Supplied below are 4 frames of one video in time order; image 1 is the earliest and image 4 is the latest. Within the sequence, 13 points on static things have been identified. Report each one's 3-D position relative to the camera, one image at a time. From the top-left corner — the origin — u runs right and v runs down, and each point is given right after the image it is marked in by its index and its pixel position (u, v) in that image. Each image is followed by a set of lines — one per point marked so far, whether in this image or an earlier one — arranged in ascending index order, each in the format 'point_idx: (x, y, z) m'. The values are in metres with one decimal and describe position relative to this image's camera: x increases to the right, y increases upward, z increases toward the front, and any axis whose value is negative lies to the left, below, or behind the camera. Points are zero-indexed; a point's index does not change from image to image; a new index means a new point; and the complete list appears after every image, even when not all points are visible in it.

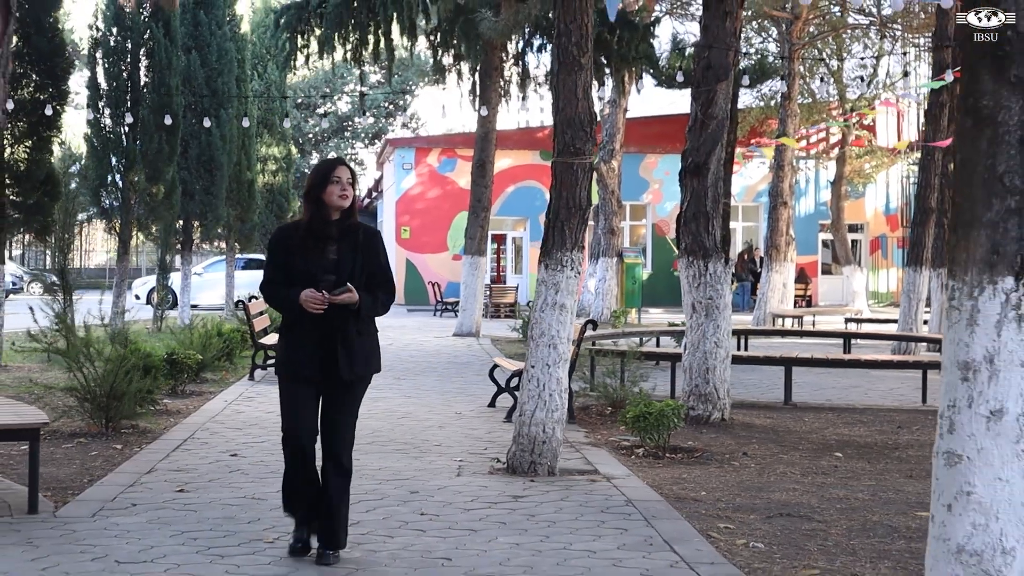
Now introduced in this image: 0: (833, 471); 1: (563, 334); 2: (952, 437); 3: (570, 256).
0: (+3.8, -2.2, +13.3) m
1: (+0.6, -0.5, +12.1) m
2: (+2.0, -0.7, +5.1) m
3: (+0.6, +0.3, +12.1) m
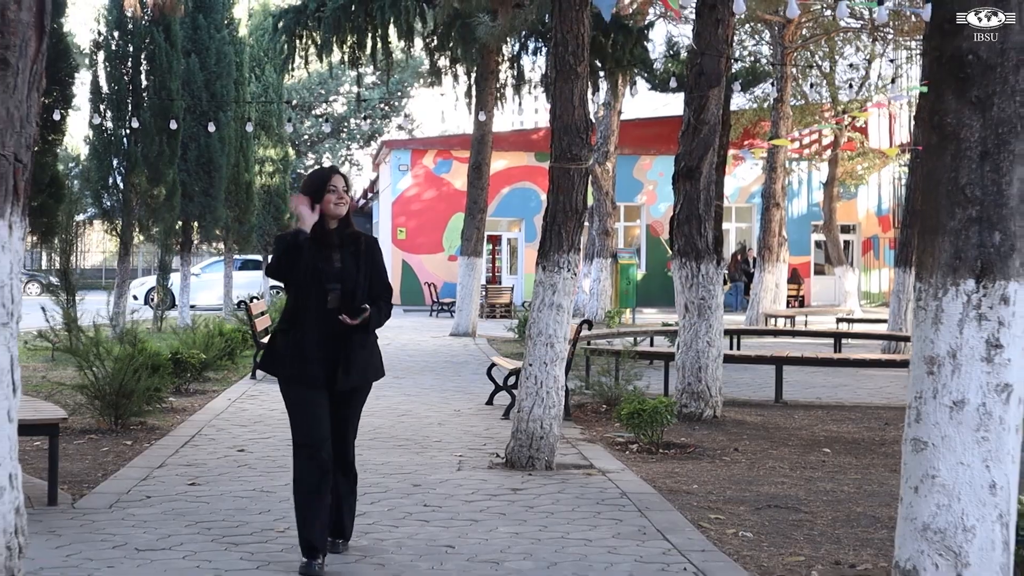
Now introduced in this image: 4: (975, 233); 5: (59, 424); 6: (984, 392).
0: (+3.8, -2.2, +13.8) m
1: (+0.5, -0.5, +12.6) m
2: (+2.0, -0.7, +5.6) m
3: (+0.6, +0.3, +12.6) m
4: (+2.3, +0.3, +5.4) m
5: (-4.2, -1.3, +10.4) m
6: (+2.3, -0.5, +5.4) m
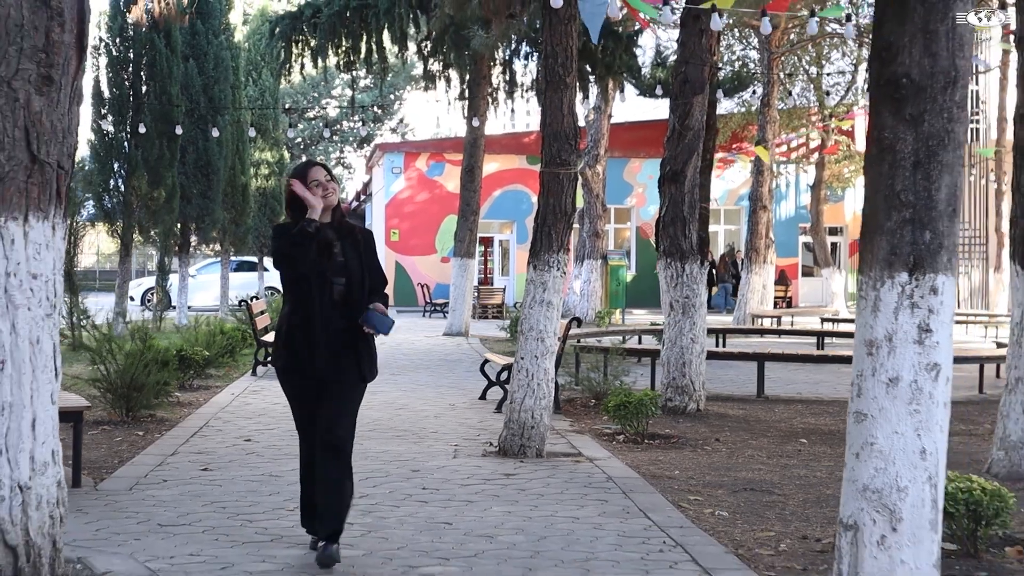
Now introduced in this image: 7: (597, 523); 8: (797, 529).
0: (+3.7, -2.2, +14.6) m
1: (+0.5, -0.5, +13.4) m
2: (+2.0, -0.6, +6.4) m
3: (+0.5, +0.4, +13.3) m
4: (+2.2, +0.3, +6.2) m
5: (-4.3, -1.2, +11.1) m
6: (+2.3, -0.5, +6.2) m
7: (+0.8, -2.1, +10.1) m
8: (+2.6, -2.2, +10.3) m
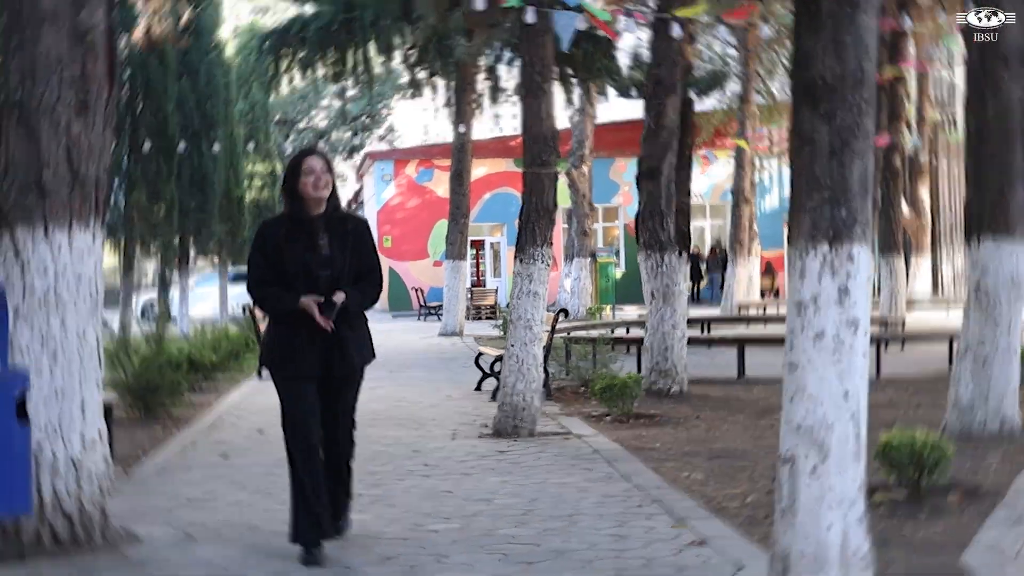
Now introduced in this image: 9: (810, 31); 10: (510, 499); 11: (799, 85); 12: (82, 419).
0: (+3.6, -1.9, +15.7) m
1: (+0.3, -0.4, +14.5) m
2: (+1.9, -0.5, +7.5) m
3: (+0.4, +0.5, +14.4) m
4: (+2.1, +0.5, +7.3) m
5: (-4.4, -1.3, +12.2) m
6: (+2.2, -0.3, +7.3) m
7: (+0.7, -2.0, +11.2) m
8: (+2.6, -2.0, +11.4) m
9: (+1.9, +1.7, +7.2) m
10: (0.0, -2.0, +10.7) m
11: (+1.9, +1.3, +7.2) m
12: (-3.3, -1.0, +8.5) m
